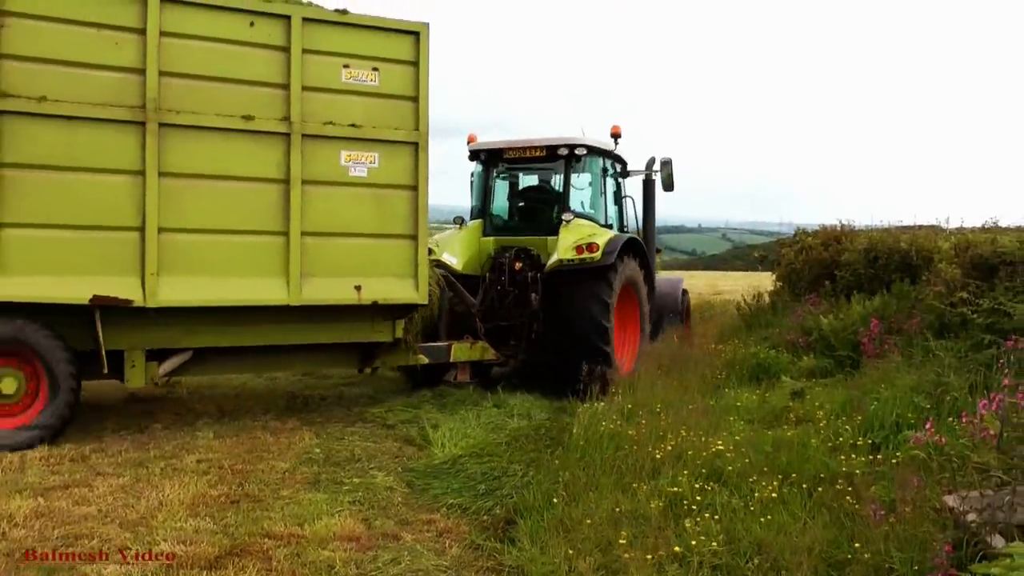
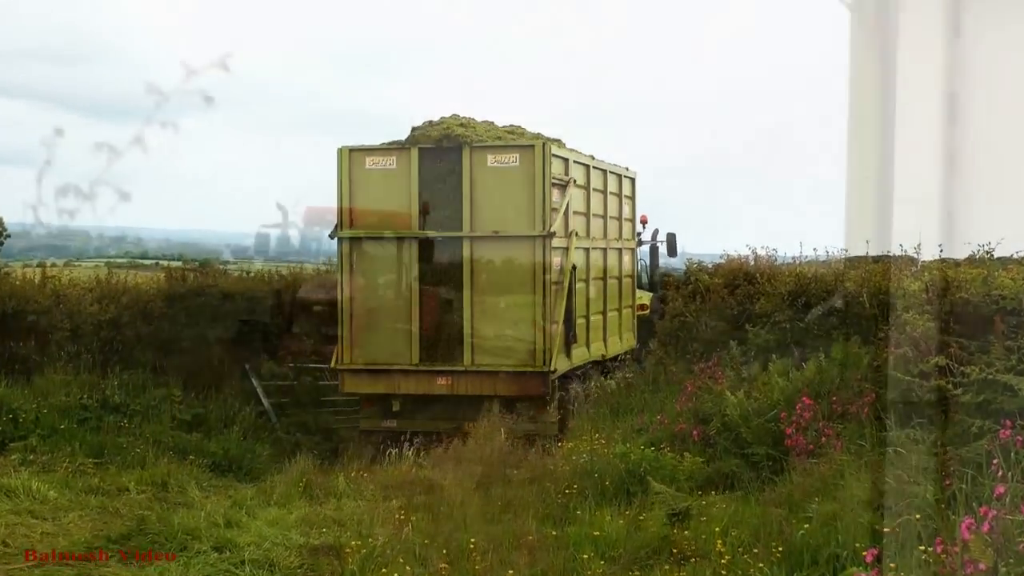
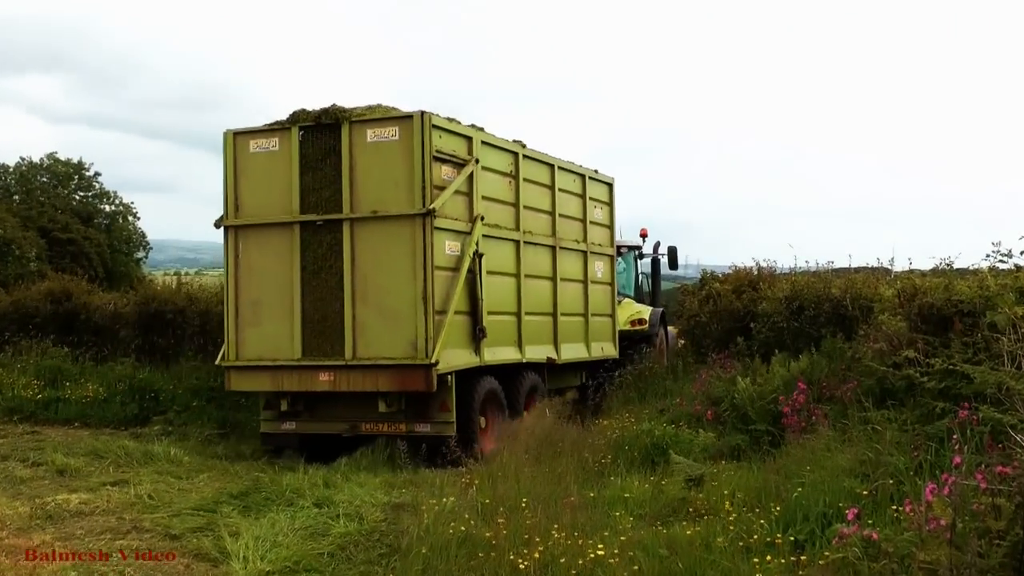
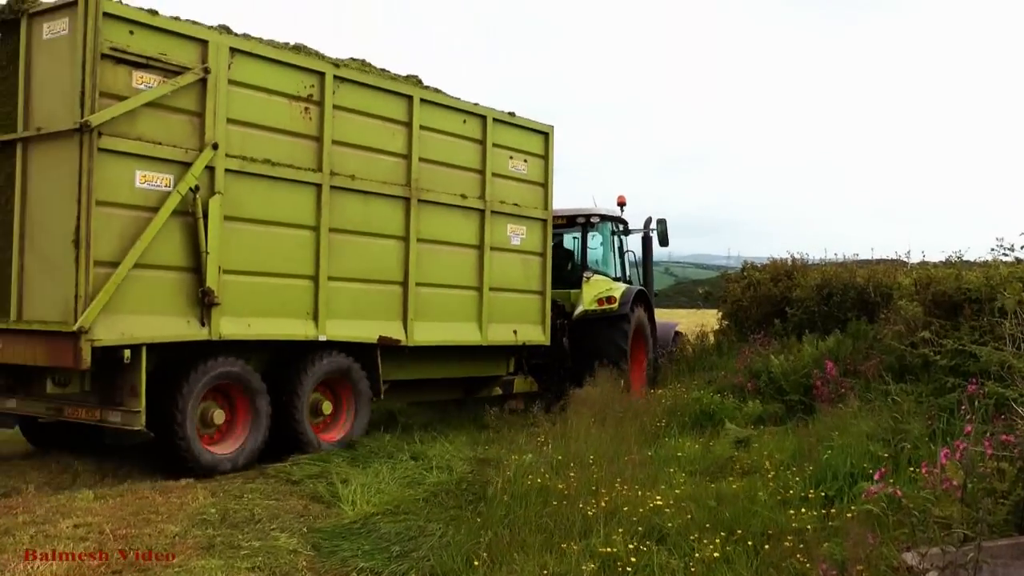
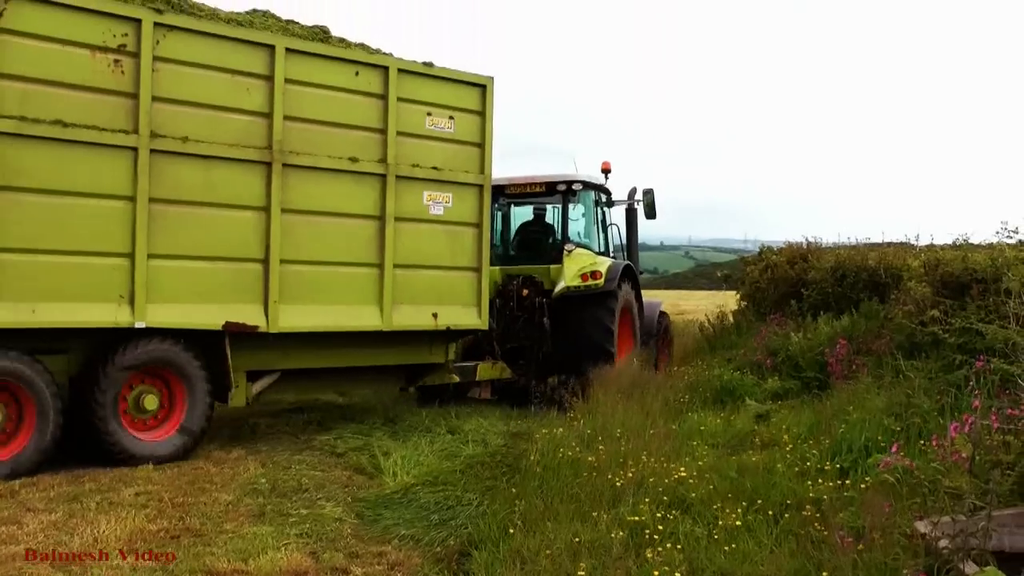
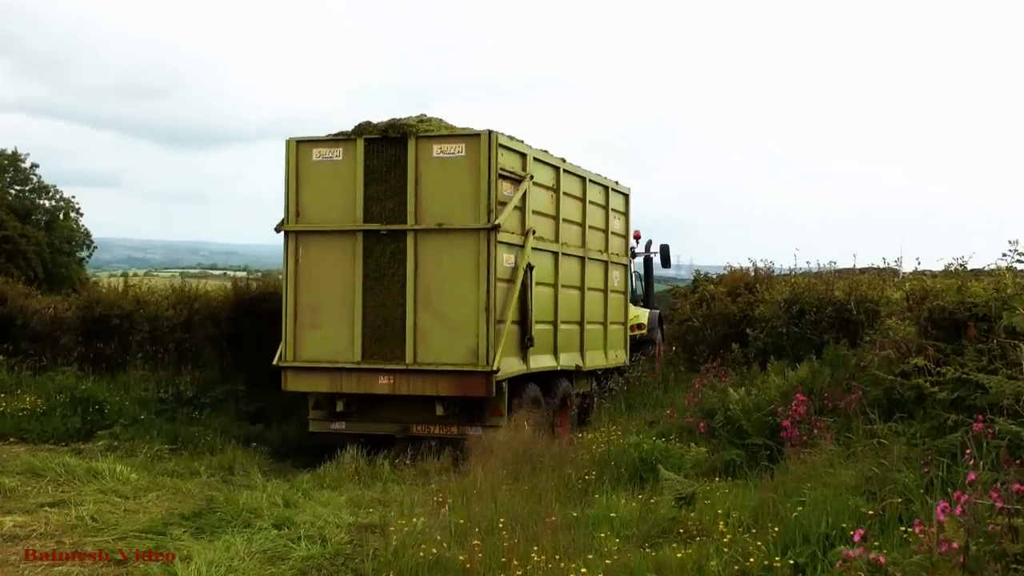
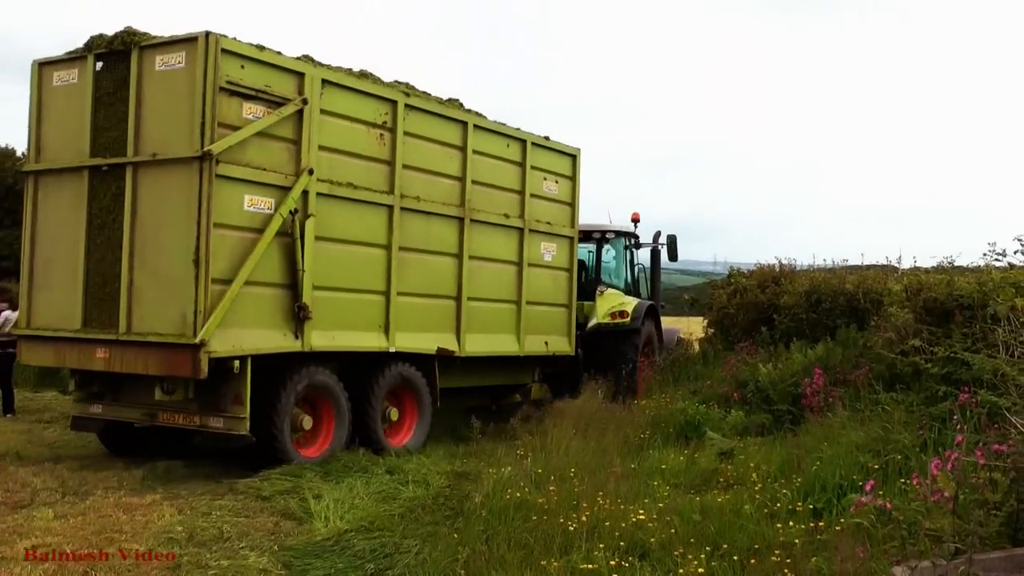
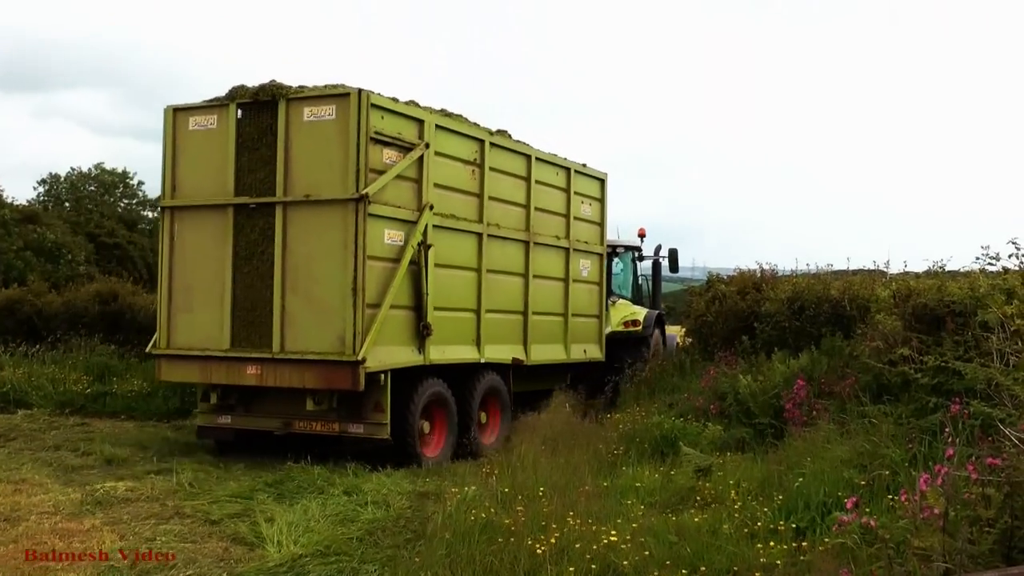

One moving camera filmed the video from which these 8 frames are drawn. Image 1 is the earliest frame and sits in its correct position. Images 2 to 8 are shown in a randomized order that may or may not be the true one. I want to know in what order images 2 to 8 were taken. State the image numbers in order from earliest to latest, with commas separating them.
5, 4, 7, 8, 3, 6, 2
